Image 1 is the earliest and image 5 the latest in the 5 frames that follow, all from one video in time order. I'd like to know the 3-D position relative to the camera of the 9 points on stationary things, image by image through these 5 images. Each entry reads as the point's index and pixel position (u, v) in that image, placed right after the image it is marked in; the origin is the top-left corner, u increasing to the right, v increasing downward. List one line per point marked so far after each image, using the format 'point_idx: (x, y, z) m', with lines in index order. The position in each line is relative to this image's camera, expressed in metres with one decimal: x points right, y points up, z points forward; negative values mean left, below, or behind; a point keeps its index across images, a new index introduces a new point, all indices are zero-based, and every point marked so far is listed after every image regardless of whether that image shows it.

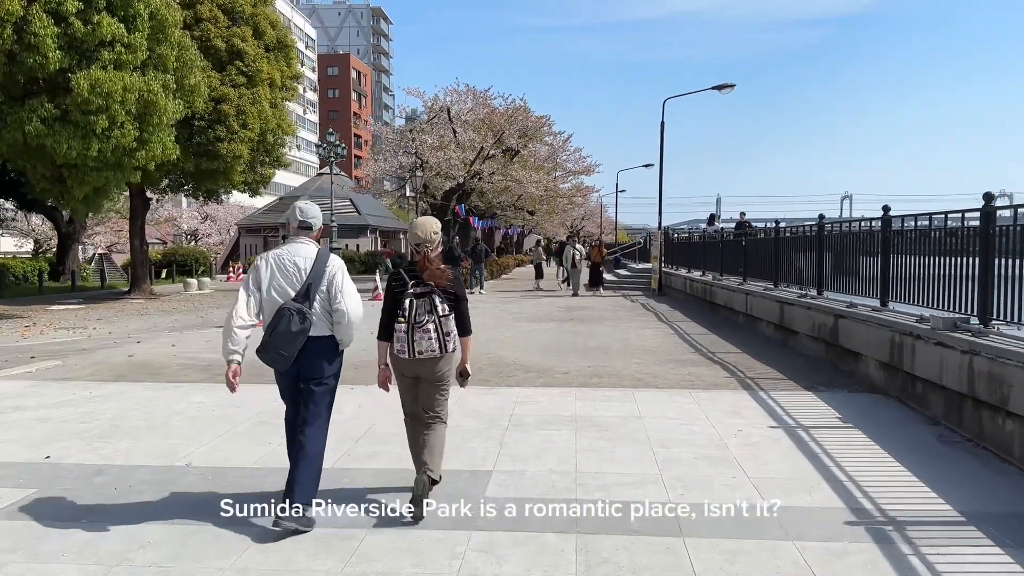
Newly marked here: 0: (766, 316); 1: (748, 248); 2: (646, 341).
0: (+3.8, -0.4, +11.8) m
1: (+4.3, +0.7, +14.7) m
2: (+1.9, -0.8, +11.5) m
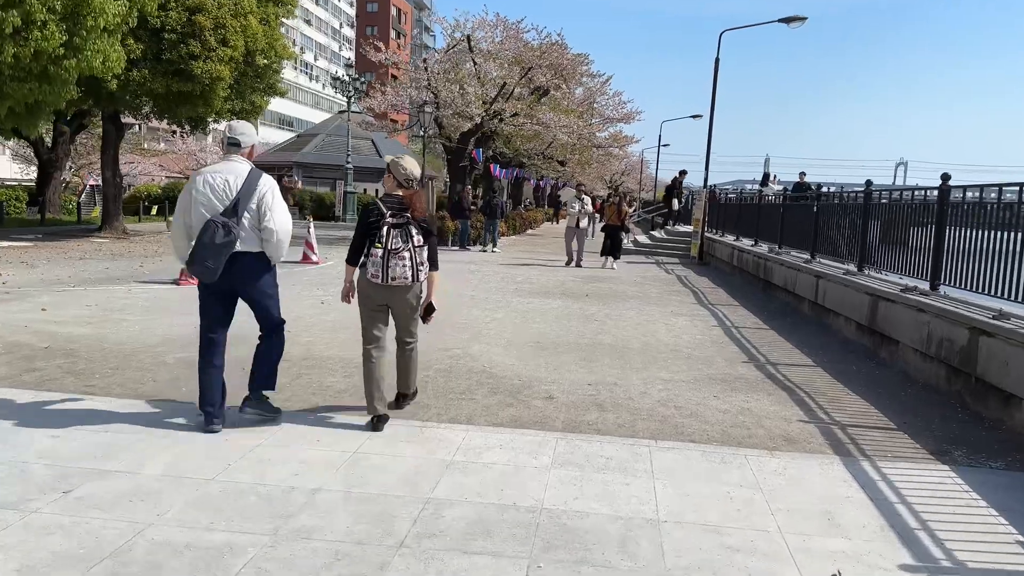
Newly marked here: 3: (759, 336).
0: (+3.6, -0.3, +8.7) m
1: (+4.3, +1.0, +11.4) m
2: (+1.7, -0.5, +8.5) m
3: (+2.7, -0.5, +8.8) m
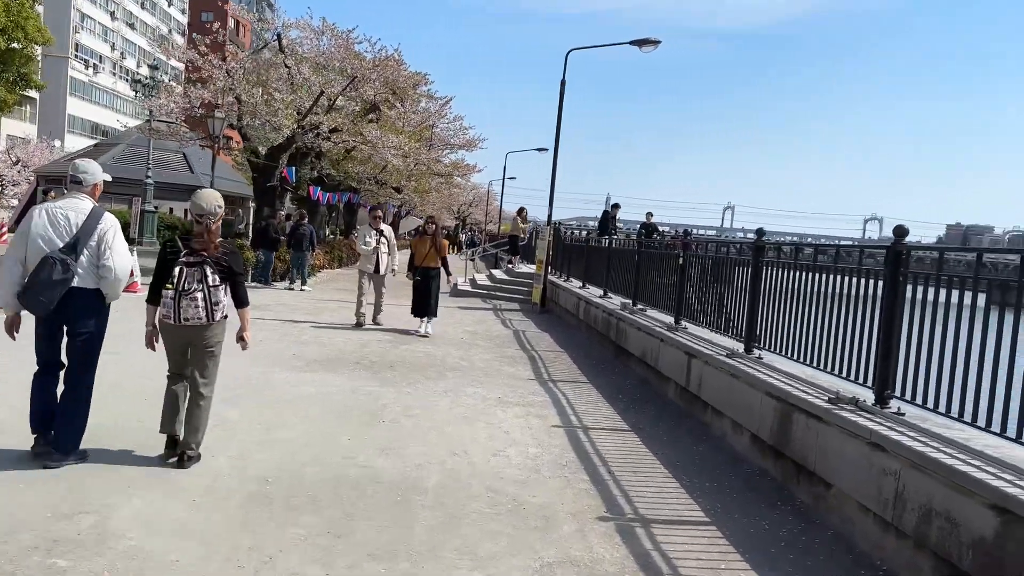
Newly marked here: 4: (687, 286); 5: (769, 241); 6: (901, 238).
0: (+1.7, -1.0, +6.1) m
1: (+1.9, +0.2, +9.0) m
2: (-0.1, -1.2, +5.6) m
3: (+0.8, -1.2, +6.1) m
4: (+1.9, 0.0, +8.9) m
5: (+2.2, +0.4, +6.9) m
6: (+2.3, +0.3, +4.7) m
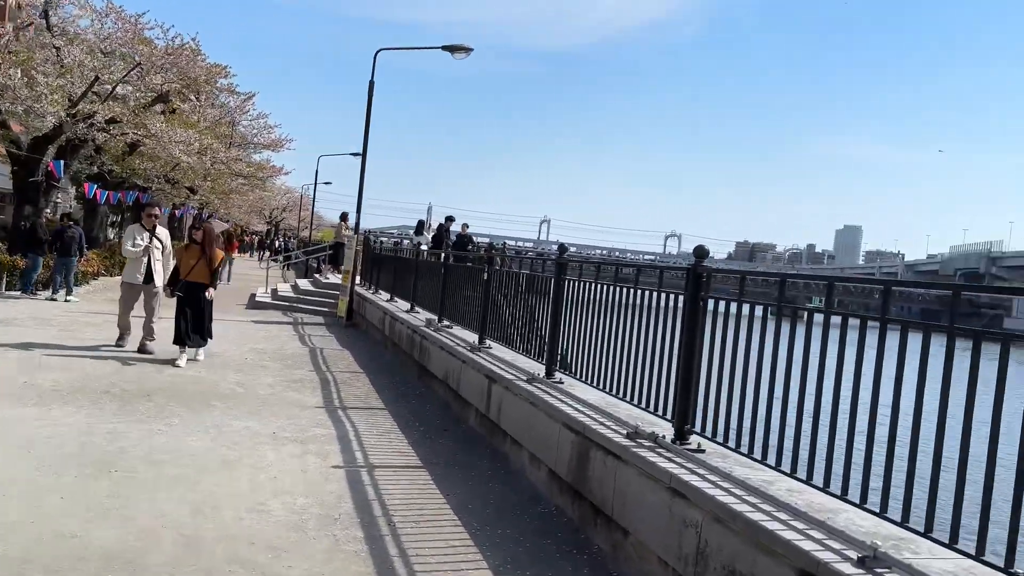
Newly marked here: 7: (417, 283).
0: (+0.2, -1.1, +5.6) m
1: (-0.2, 0.0, +8.5) m
2: (-1.5, -1.3, +4.7) m
3: (-0.7, -1.4, +5.3) m
4: (-0.2, -0.1, +8.4) m
5: (+0.5, +0.2, +6.5) m
6: (+1.0, +0.2, +4.3) m
7: (-1.5, +0.1, +12.3) m
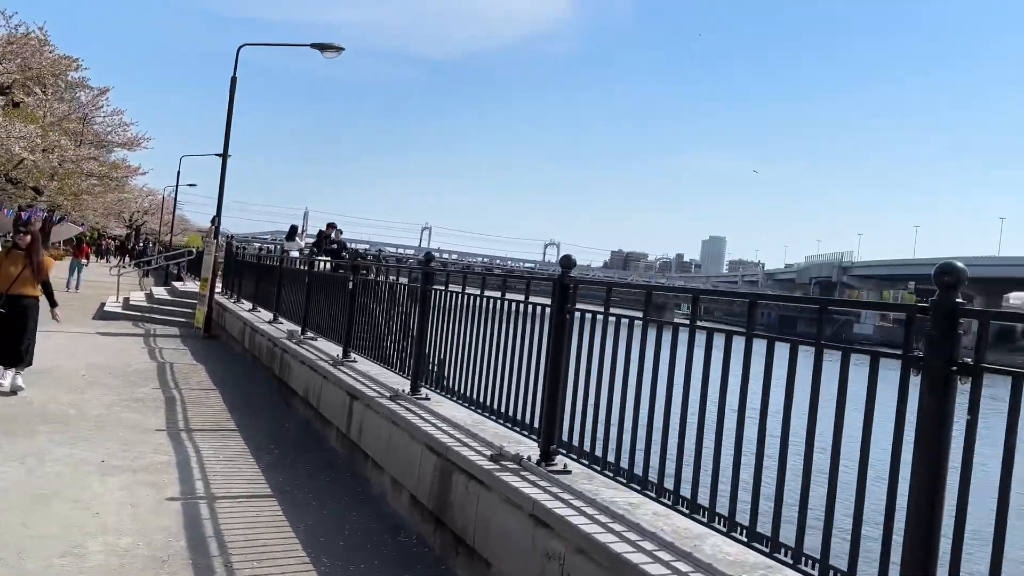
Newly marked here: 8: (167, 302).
0: (-0.8, -1.2, +5.2) m
1: (-1.6, -0.1, +8.0) m
2: (-2.2, -1.4, +4.0) m
3: (-1.6, -1.4, +4.8) m
4: (-1.6, -0.2, +7.9) m
5: (-0.6, +0.2, +6.2) m
6: (+0.3, +0.1, +4.1) m
7: (-3.4, -0.1, +11.6) m
8: (-8.0, -0.3, +18.6) m
